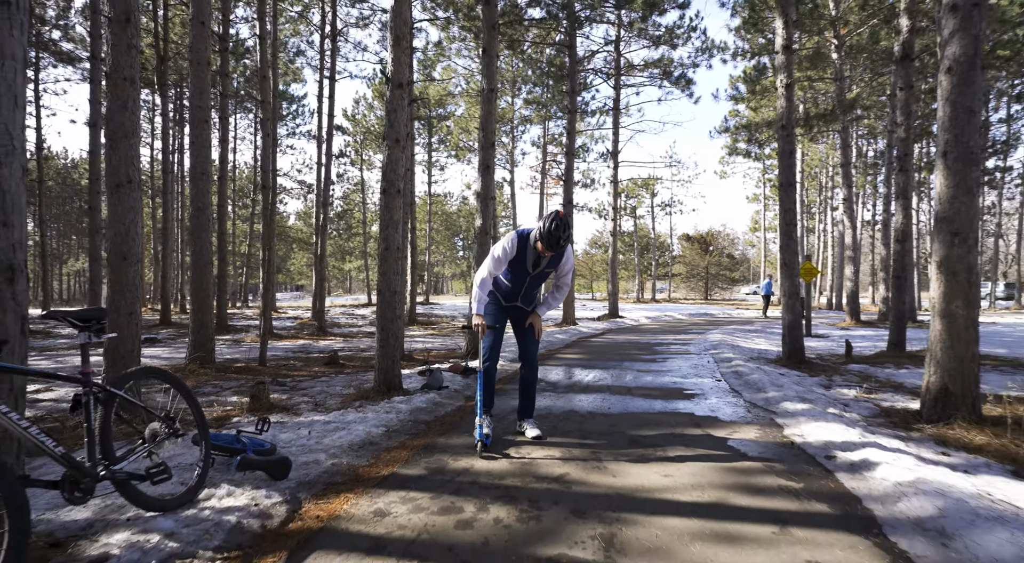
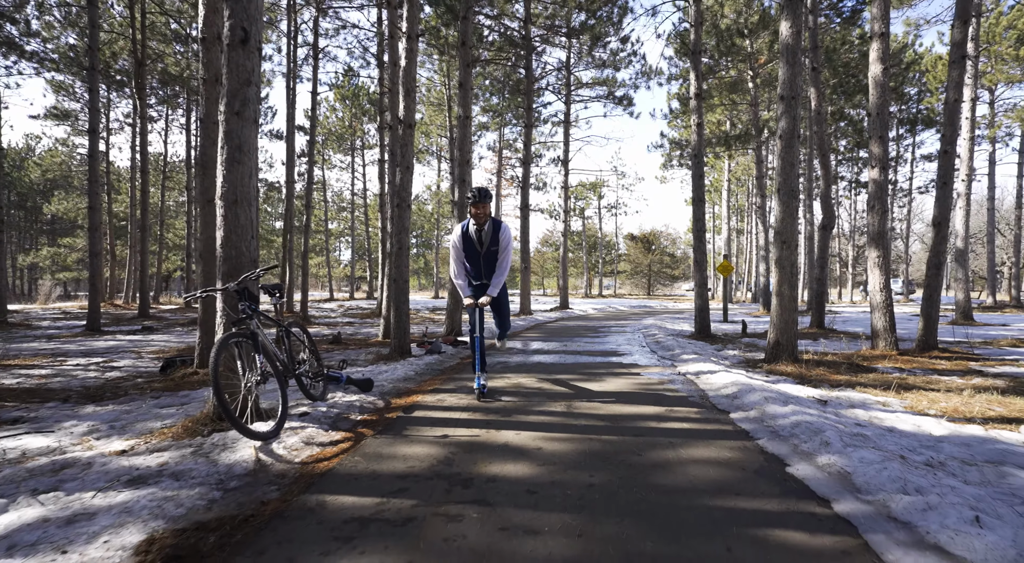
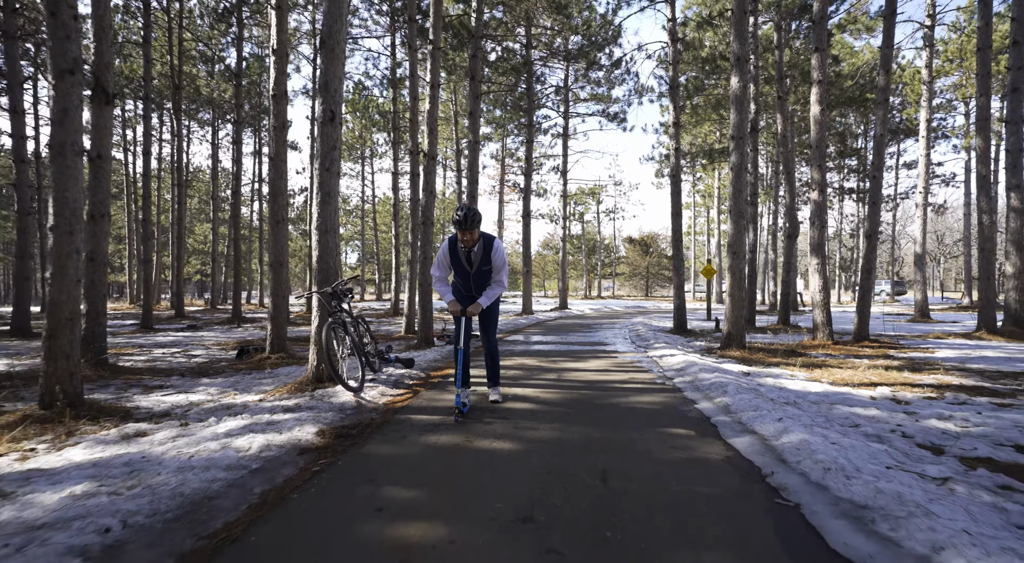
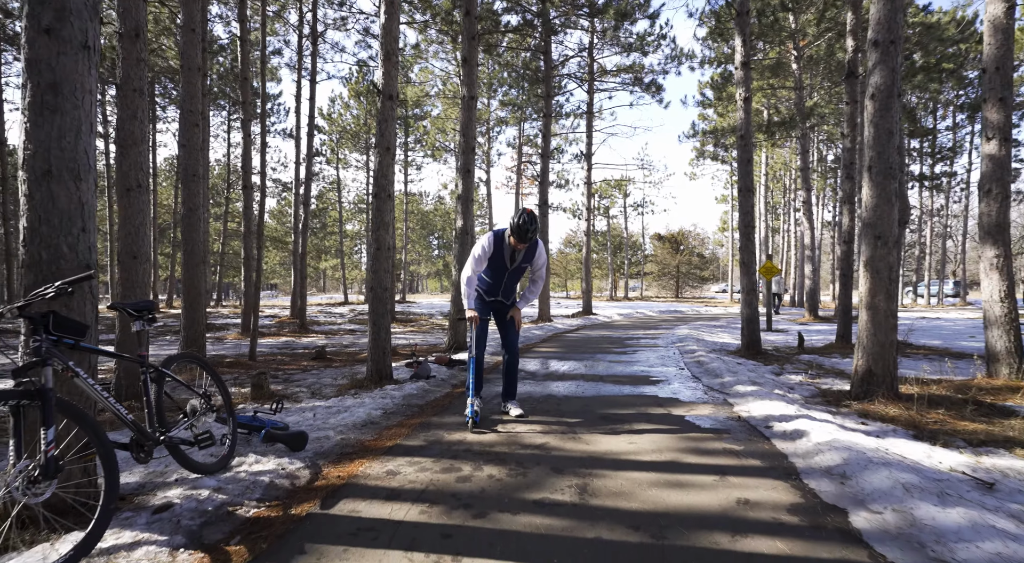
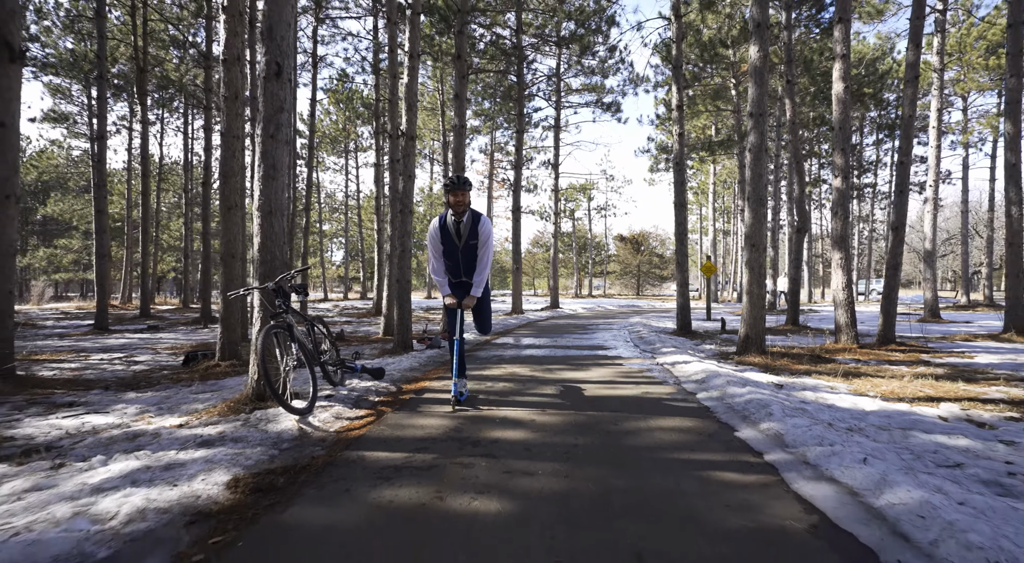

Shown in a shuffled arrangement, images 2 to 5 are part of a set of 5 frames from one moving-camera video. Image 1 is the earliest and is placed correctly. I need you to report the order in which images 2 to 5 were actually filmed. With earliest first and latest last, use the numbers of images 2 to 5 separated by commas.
4, 2, 5, 3
